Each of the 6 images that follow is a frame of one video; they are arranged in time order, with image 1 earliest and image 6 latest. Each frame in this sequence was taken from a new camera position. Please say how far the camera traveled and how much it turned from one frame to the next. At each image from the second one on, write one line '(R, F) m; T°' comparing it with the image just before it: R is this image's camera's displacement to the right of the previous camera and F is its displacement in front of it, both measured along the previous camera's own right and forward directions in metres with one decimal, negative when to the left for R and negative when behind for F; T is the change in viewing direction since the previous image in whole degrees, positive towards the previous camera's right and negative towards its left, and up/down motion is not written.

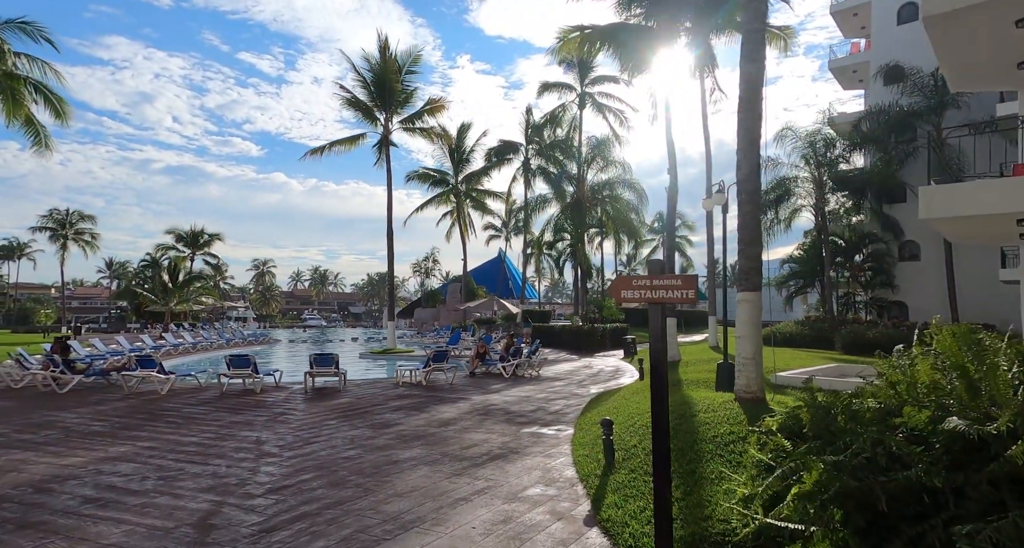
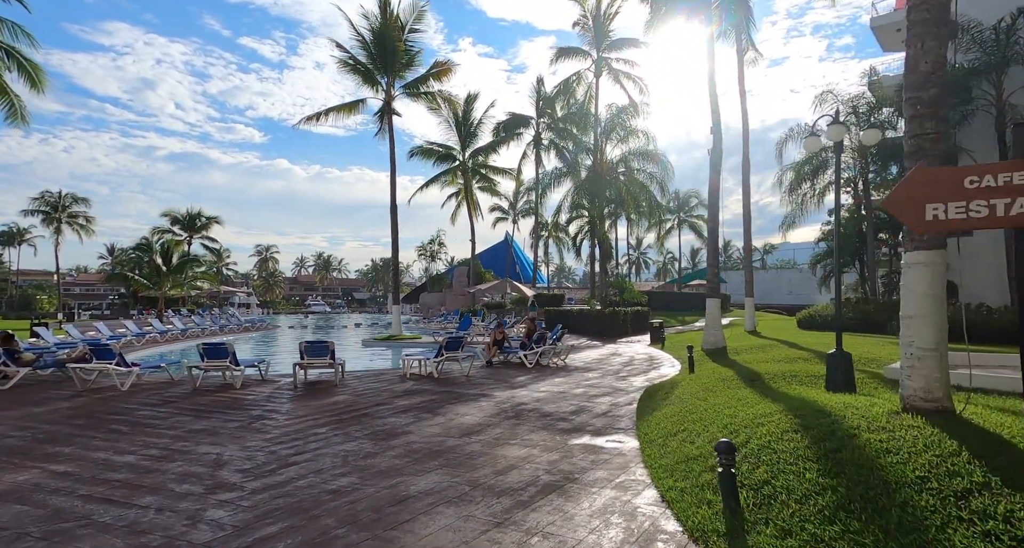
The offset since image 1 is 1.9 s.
(-0.5, +2.4) m; 0°
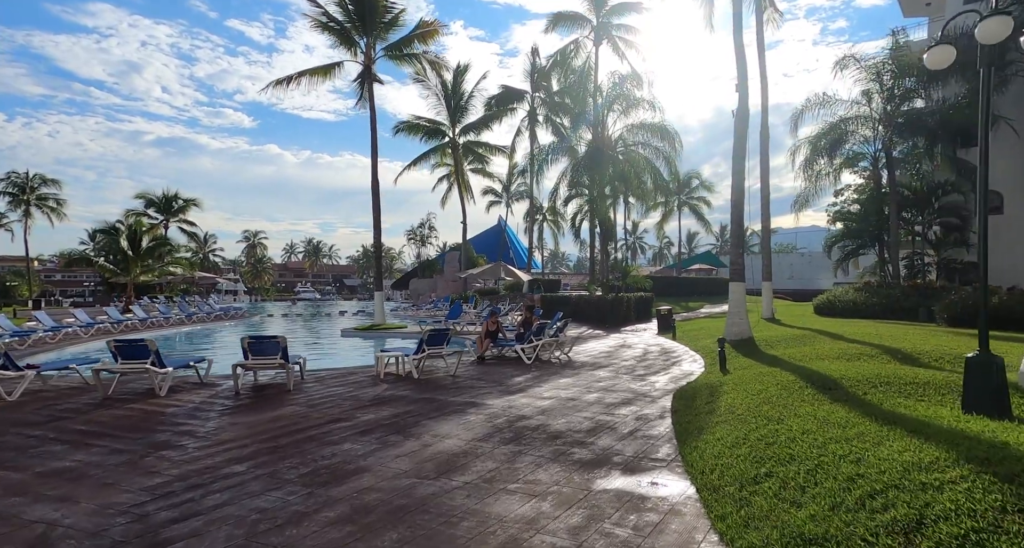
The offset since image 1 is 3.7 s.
(0.0, +2.4) m; +1°
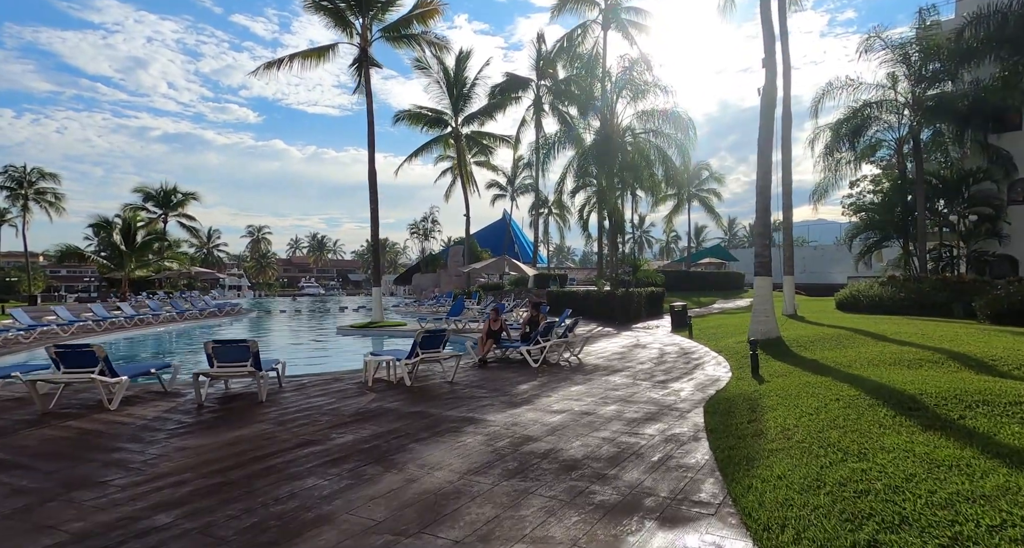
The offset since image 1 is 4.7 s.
(0.0, +1.3) m; 0°
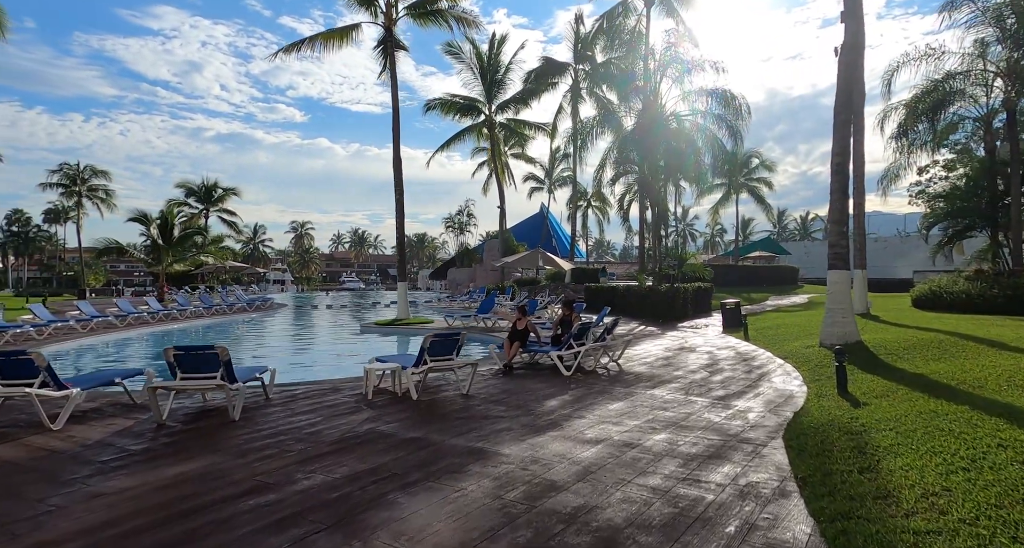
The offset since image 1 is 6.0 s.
(+0.2, +1.7) m; -4°
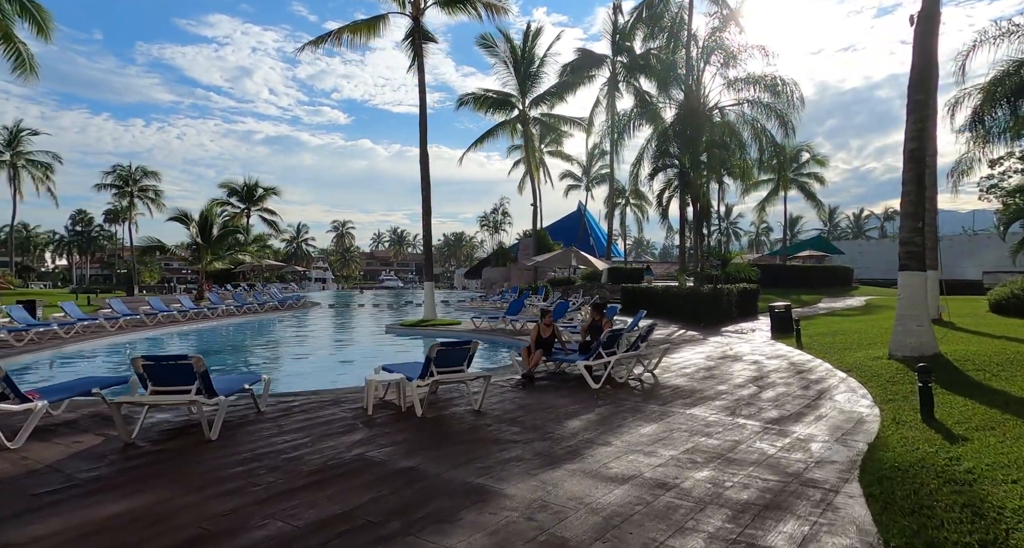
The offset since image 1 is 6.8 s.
(+0.2, +1.1) m; -4°
